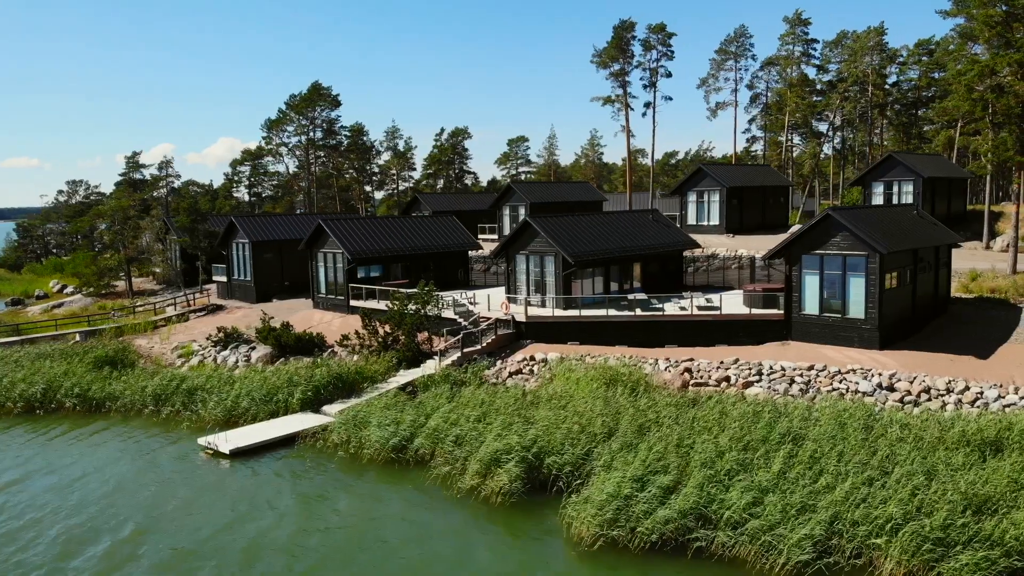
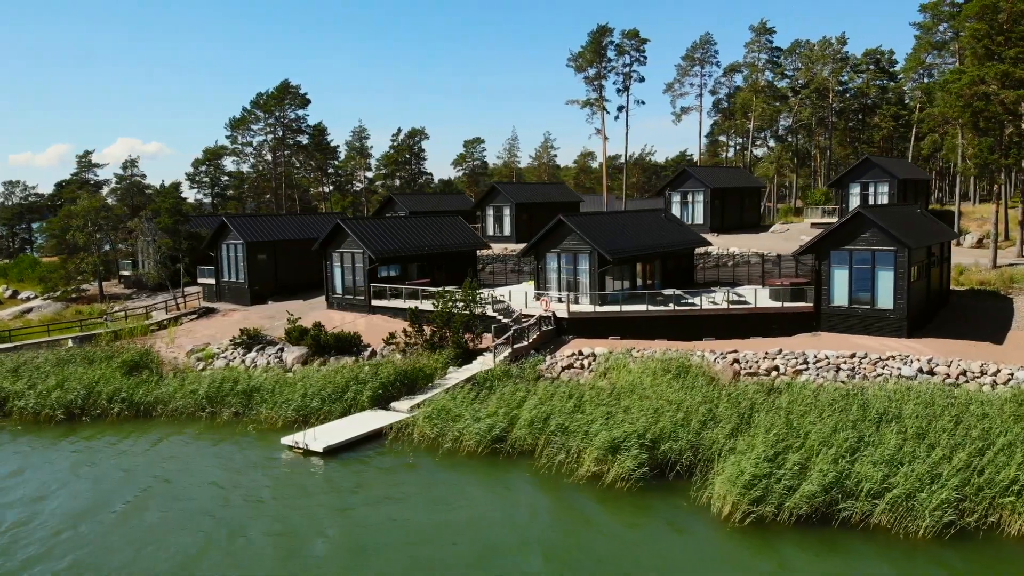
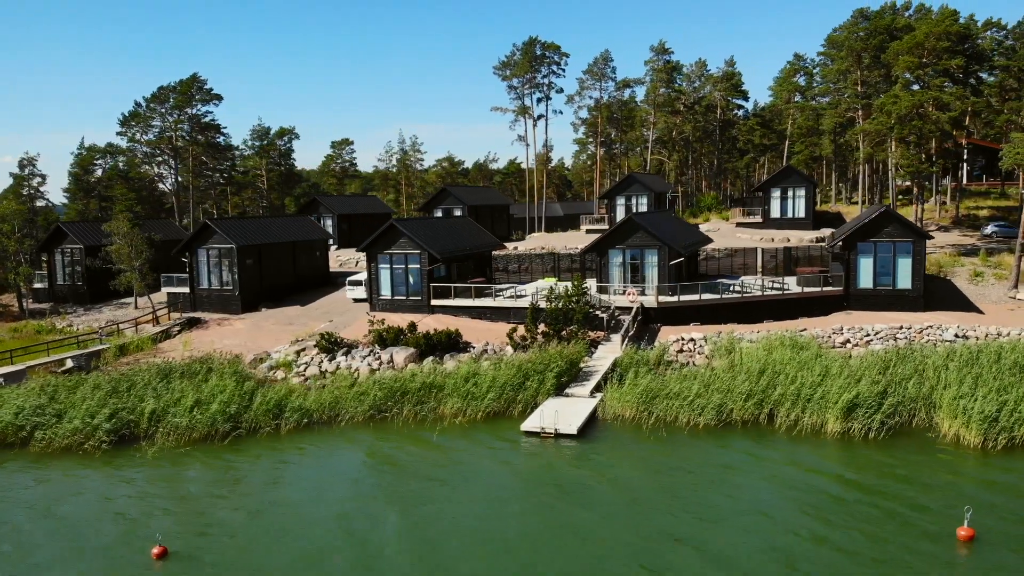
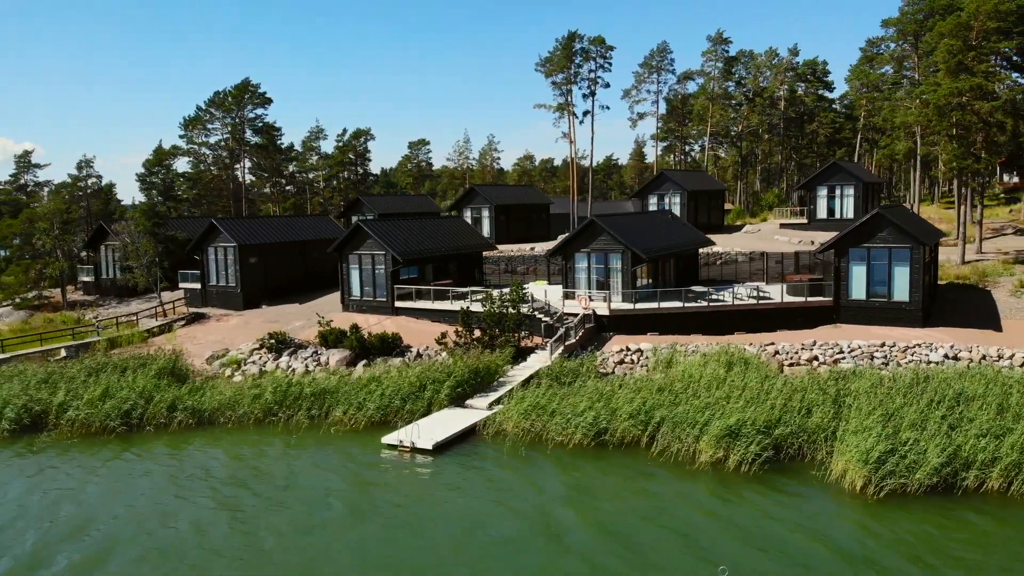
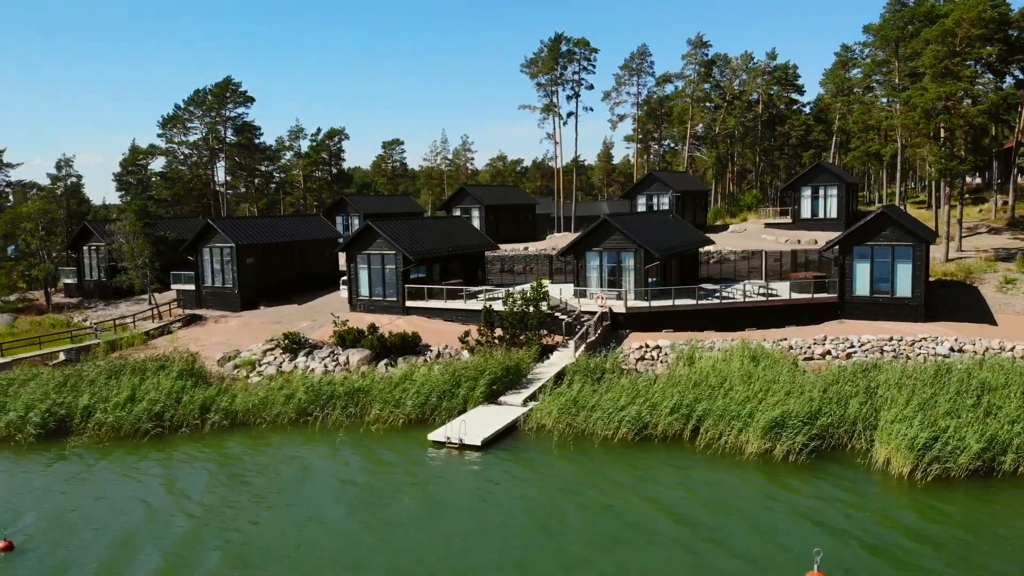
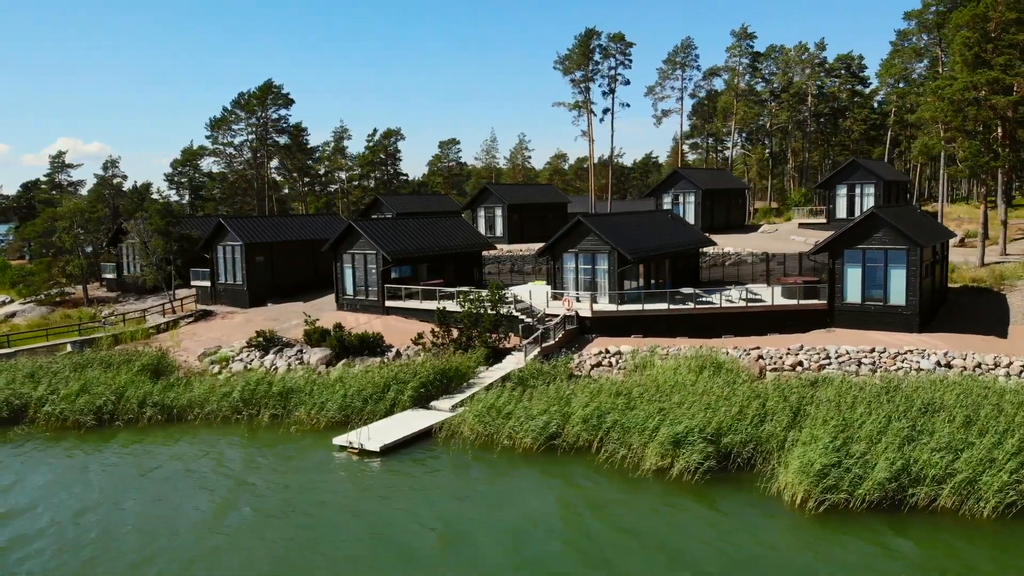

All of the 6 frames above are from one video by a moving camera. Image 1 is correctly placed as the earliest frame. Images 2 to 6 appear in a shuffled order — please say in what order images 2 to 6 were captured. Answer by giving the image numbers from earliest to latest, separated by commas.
2, 6, 4, 5, 3
